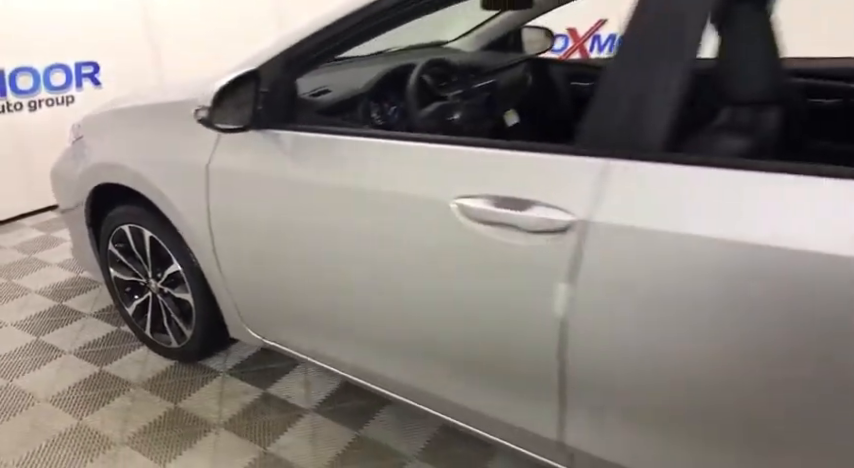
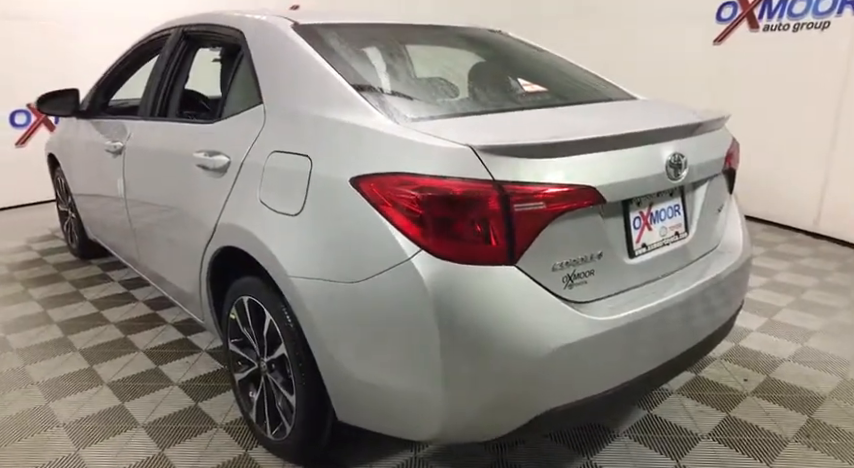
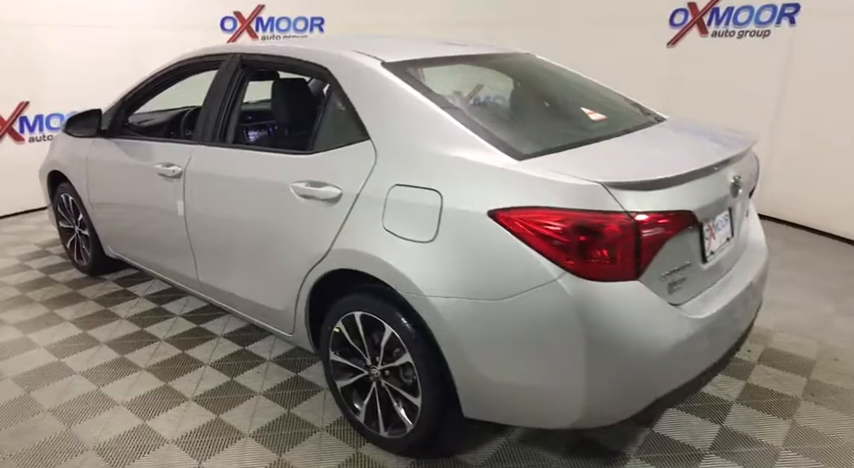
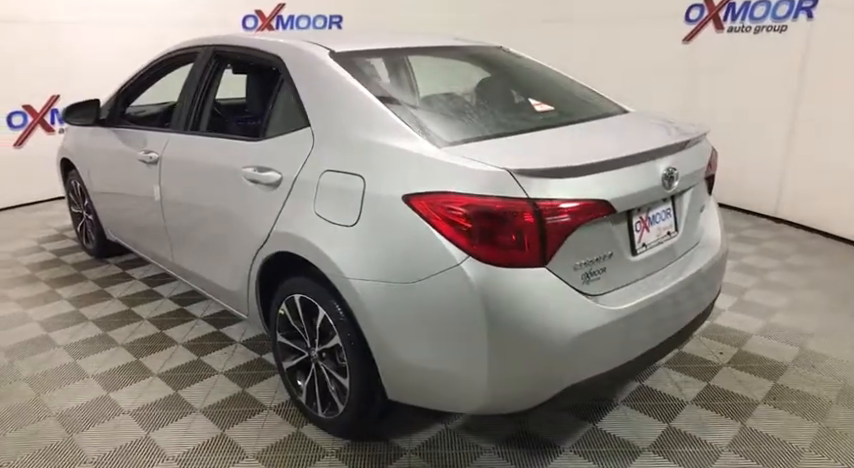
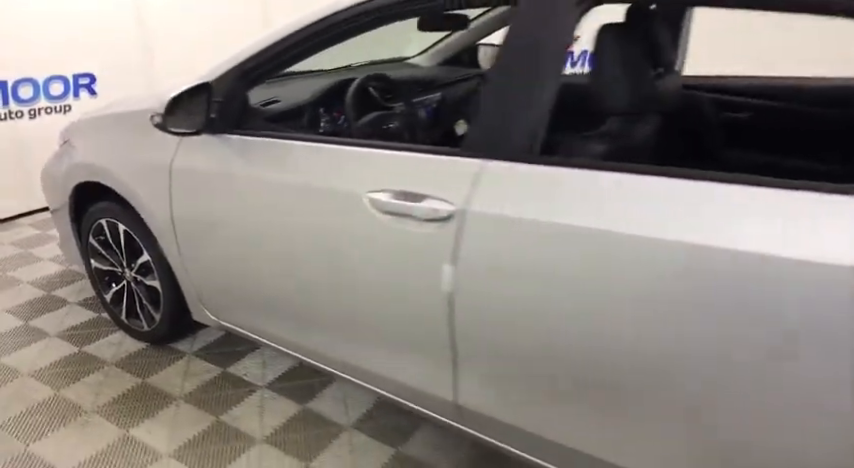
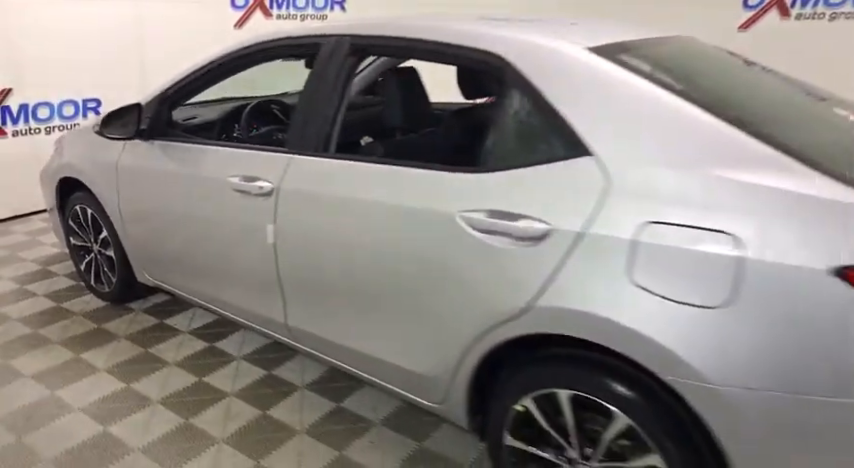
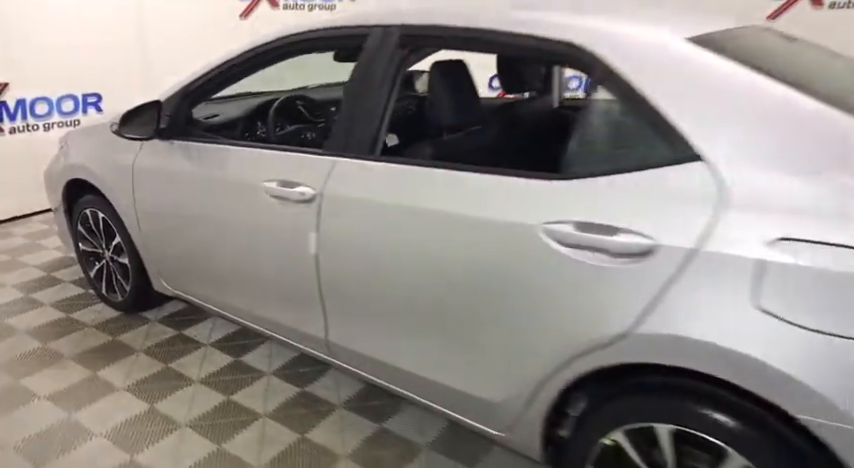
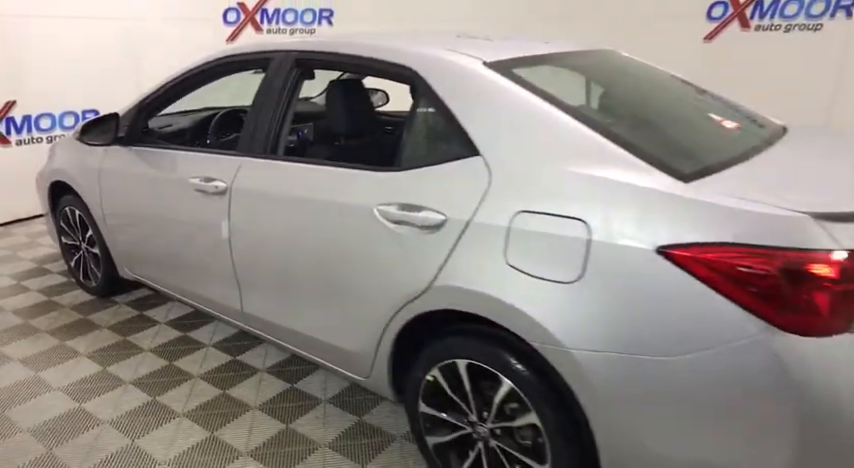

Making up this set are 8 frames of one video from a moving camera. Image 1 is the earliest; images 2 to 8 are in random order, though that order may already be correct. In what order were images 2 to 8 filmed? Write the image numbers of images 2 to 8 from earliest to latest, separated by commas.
5, 7, 6, 8, 3, 4, 2
